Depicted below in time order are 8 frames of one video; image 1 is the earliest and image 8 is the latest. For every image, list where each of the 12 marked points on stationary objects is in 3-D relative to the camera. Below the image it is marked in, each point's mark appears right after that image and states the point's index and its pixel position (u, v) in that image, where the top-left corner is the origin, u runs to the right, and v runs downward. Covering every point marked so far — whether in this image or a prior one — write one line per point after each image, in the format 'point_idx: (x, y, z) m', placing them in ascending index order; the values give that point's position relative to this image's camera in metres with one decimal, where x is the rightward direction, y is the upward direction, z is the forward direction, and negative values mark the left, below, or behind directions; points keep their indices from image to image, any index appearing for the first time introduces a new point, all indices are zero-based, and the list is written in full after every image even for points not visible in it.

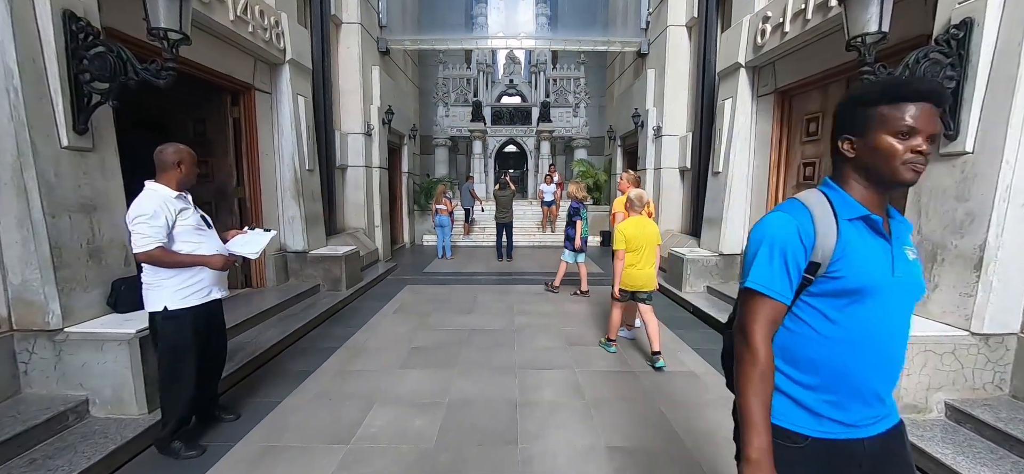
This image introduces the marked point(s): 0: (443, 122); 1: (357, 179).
0: (-2.6, +4.4, +15.5) m
1: (-2.7, +1.0, +7.0) m
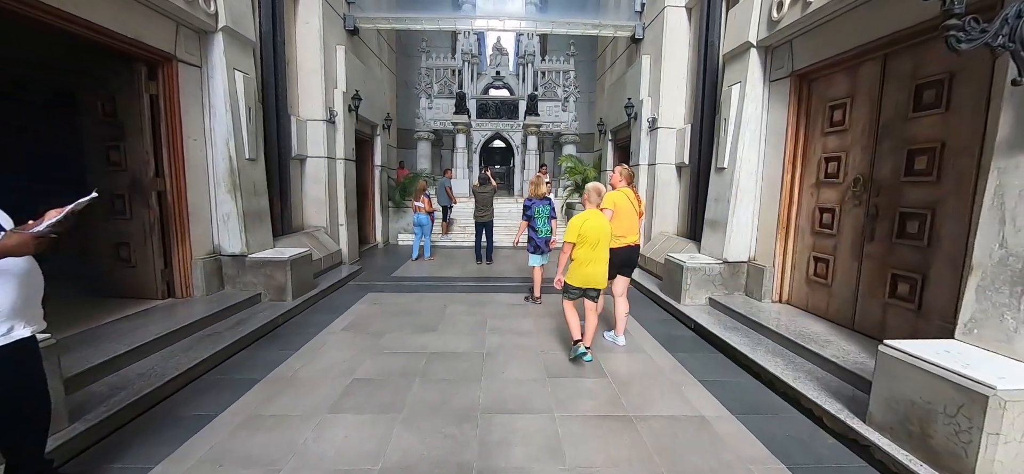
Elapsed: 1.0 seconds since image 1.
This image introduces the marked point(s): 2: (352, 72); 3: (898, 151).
0: (-3.1, +4.4, +14.7) m
1: (-3.0, +1.0, +6.2) m
2: (-2.7, +2.8, +6.9) m
3: (+2.9, +0.7, +3.1) m
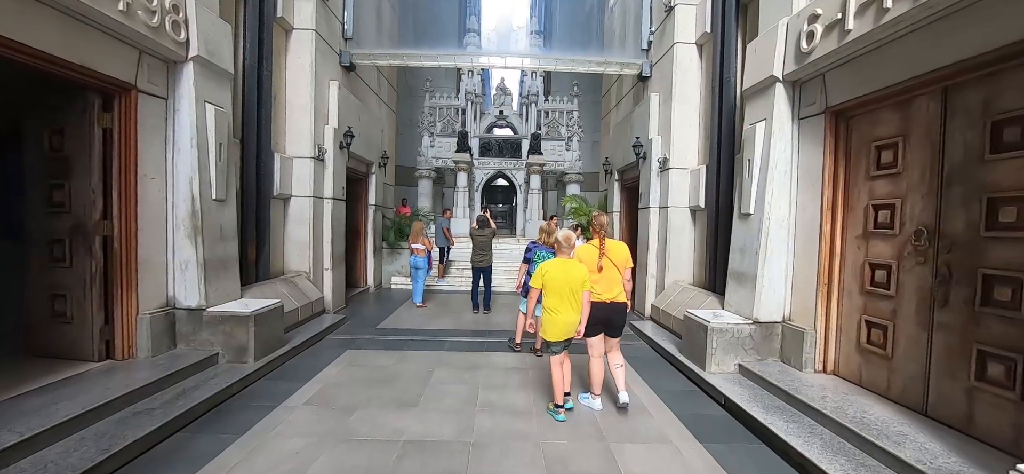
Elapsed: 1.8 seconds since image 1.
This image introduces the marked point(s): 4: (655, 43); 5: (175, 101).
0: (-3.0, +3.0, +14.5) m
1: (-3.0, +0.3, +5.7) m
2: (-2.7, +2.1, +6.6) m
3: (+2.9, +0.2, +2.6) m
4: (+2.3, +3.1, +6.5) m
5: (-3.1, +1.3, +3.8) m
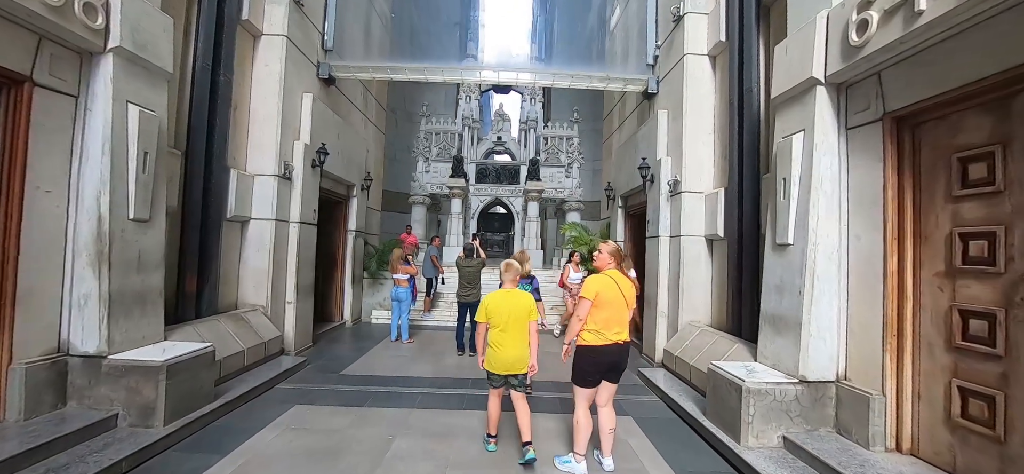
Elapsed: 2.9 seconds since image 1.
0: (-3.1, +2.0, +13.9) m
1: (-3.1, 0.0, +5.0) m
2: (-2.8, +1.6, +5.9) m
3: (+2.8, 0.0, +1.8) m
4: (+2.2, +2.6, +5.9) m
5: (-3.2, +1.1, +3.1) m
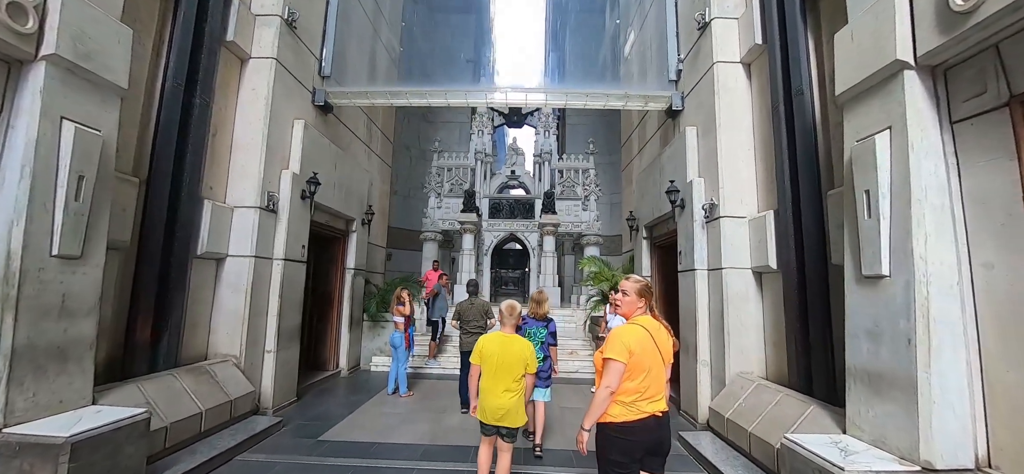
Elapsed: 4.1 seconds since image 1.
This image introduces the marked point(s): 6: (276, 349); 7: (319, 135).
0: (-2.6, +0.8, +13.5) m
1: (-3.0, -0.4, +4.4) m
2: (-2.7, +1.1, +5.5) m
3: (+2.7, 0.0, +1.0) m
4: (+2.3, +2.2, +5.4) m
5: (-3.2, +0.8, +2.6) m
6: (-2.7, -1.3, +4.7) m
7: (-2.7, +1.4, +5.6) m
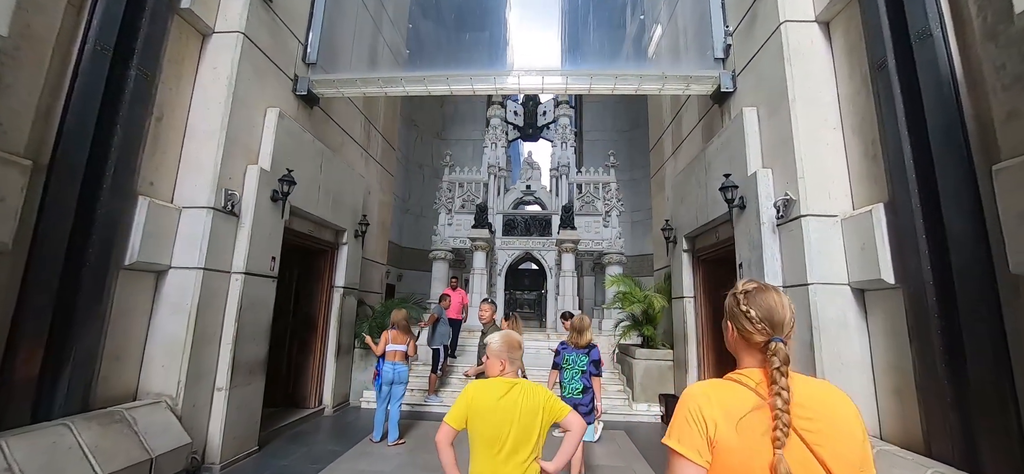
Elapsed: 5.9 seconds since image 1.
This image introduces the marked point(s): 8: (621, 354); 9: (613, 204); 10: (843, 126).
0: (-2.1, +0.2, +12.7) m
1: (-2.9, -0.5, +3.5) m
2: (-2.5, +1.0, +4.7) m
3: (+2.7, +0.2, -0.1) m
4: (+2.5, +2.1, +4.4) m
5: (-3.2, +0.8, +1.8) m
6: (-2.6, -1.4, +3.7) m
7: (-2.5, +1.3, +4.8) m
8: (+1.8, -1.9, +6.7) m
9: (+3.2, +1.0, +12.8) m
10: (+2.8, +0.9, +3.4) m
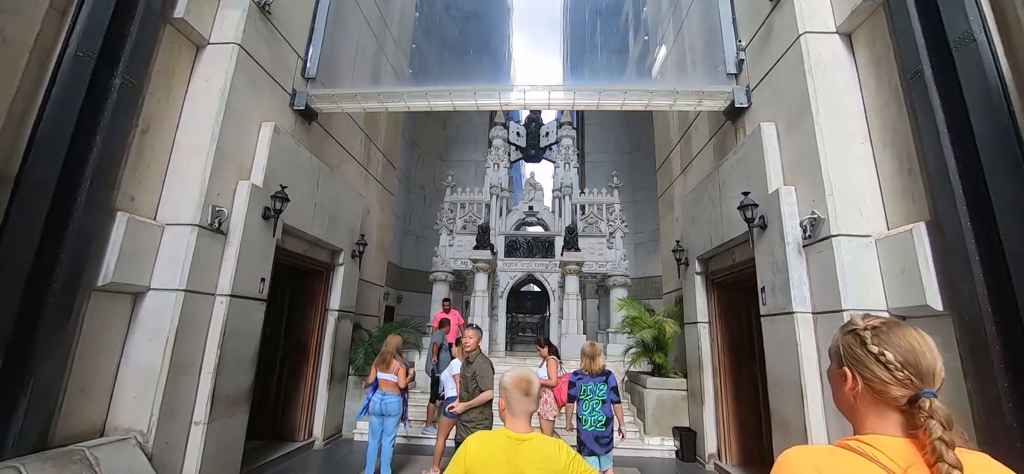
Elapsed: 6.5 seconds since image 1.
0: (-2.1, -0.5, +12.4) m
1: (-2.8, -0.6, +3.2) m
2: (-2.5, +0.8, +4.5) m
3: (+2.8, +0.2, -0.3) m
4: (+2.5, +1.9, +4.3) m
5: (-3.1, +0.8, +1.6) m
6: (-2.6, -1.5, +3.4) m
7: (-2.4, +1.0, +4.6) m
8: (+1.9, -2.3, +6.3) m
9: (+3.3, +0.4, +12.6) m
10: (+2.8, +0.8, +3.2) m
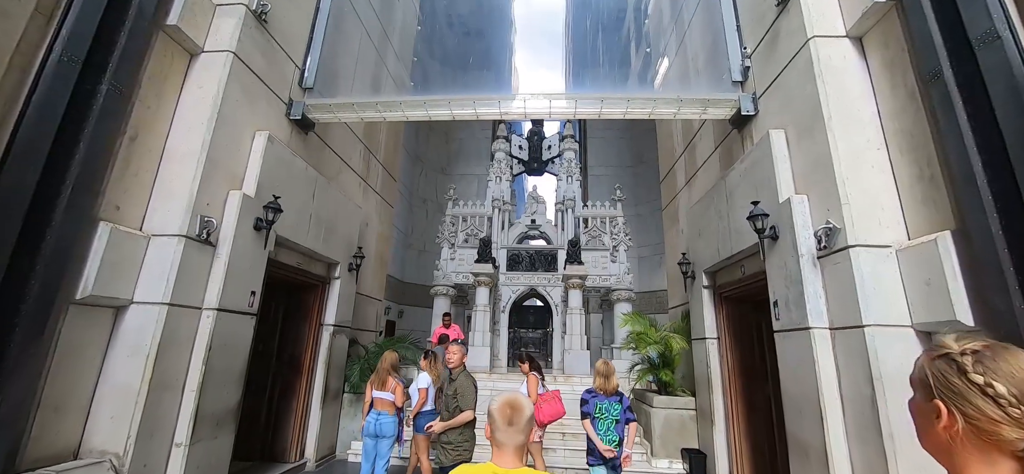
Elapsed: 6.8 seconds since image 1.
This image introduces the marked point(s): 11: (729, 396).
0: (-2.0, -0.9, +12.2) m
1: (-2.8, -0.7, +3.1) m
2: (-2.5, +0.6, +4.4) m
3: (+2.7, +0.2, -0.5) m
4: (+2.5, +1.8, +4.2) m
5: (-3.2, +0.7, +1.5) m
6: (-2.6, -1.6, +3.2) m
7: (-2.4, +0.9, +4.5) m
8: (+1.9, -2.5, +6.1) m
9: (+3.4, -0.1, +12.4) m
10: (+2.8, +0.7, +3.0) m
11: (+2.4, -1.8, +4.6) m
